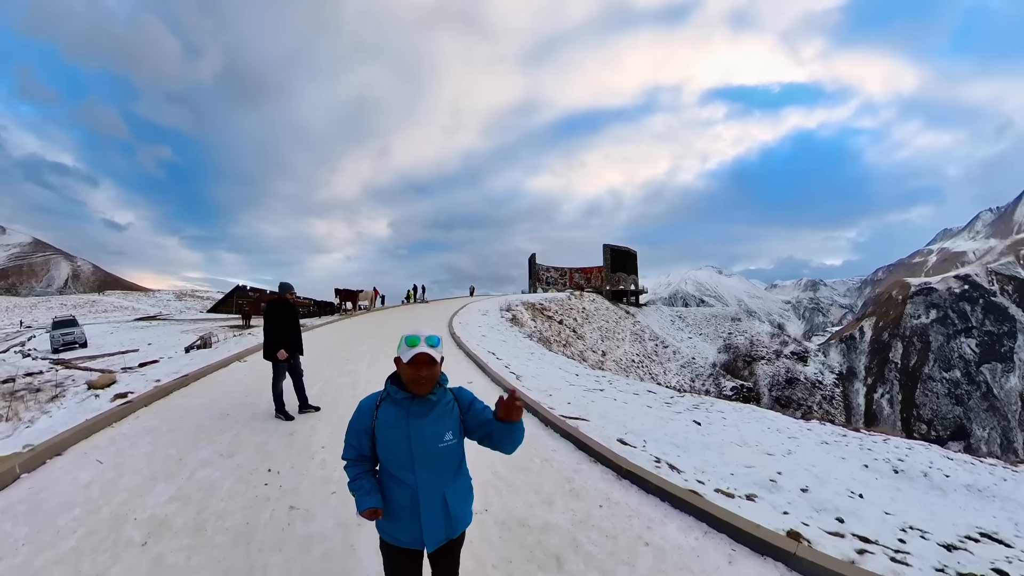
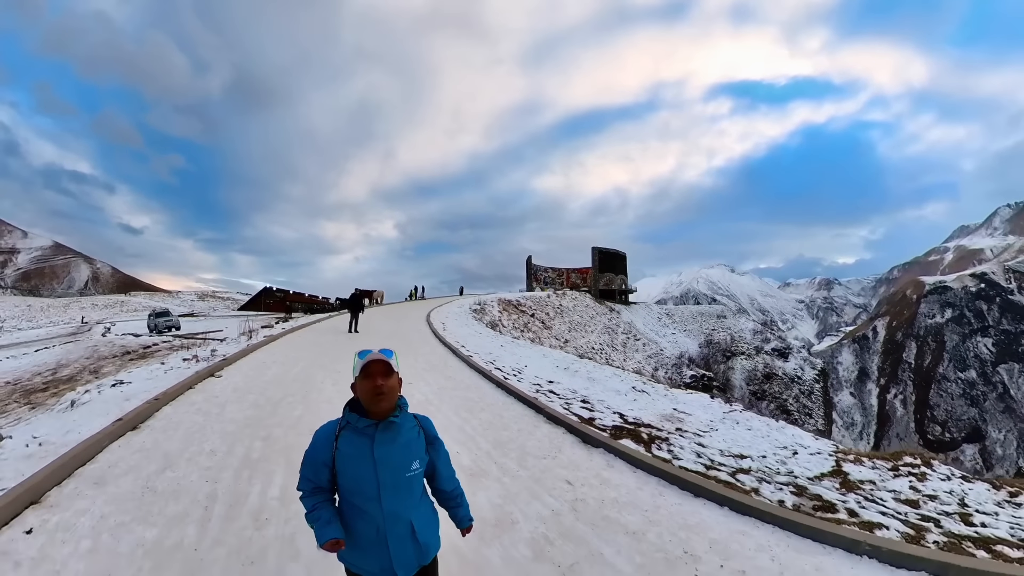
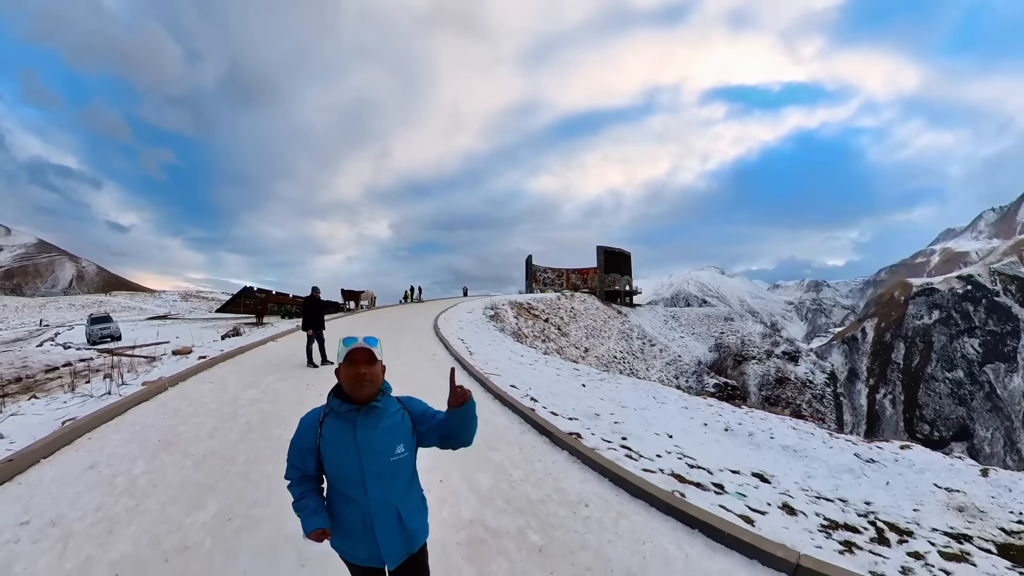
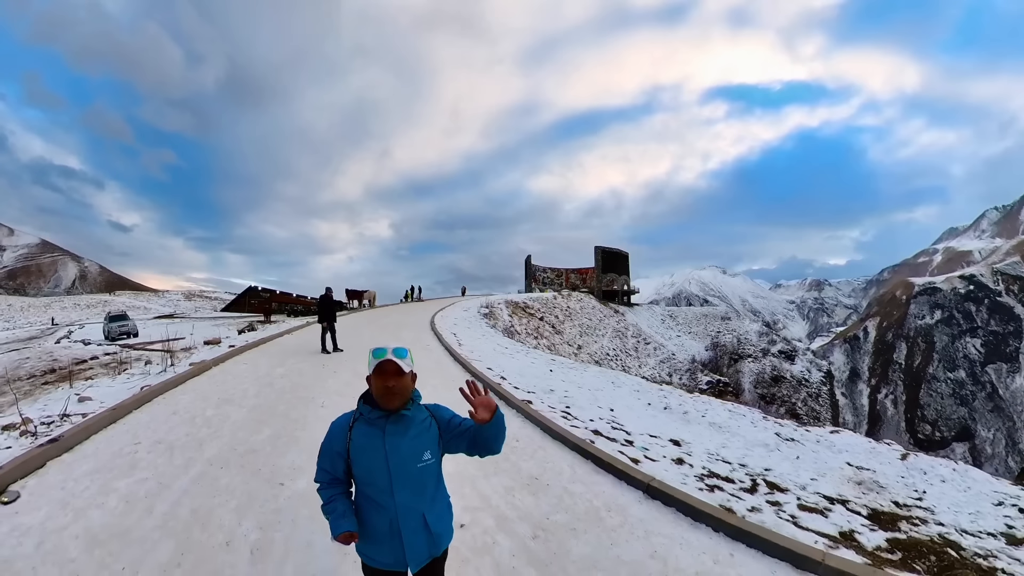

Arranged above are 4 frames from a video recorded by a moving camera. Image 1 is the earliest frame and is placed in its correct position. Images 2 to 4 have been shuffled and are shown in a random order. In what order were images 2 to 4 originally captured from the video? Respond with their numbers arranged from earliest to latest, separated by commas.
3, 4, 2
